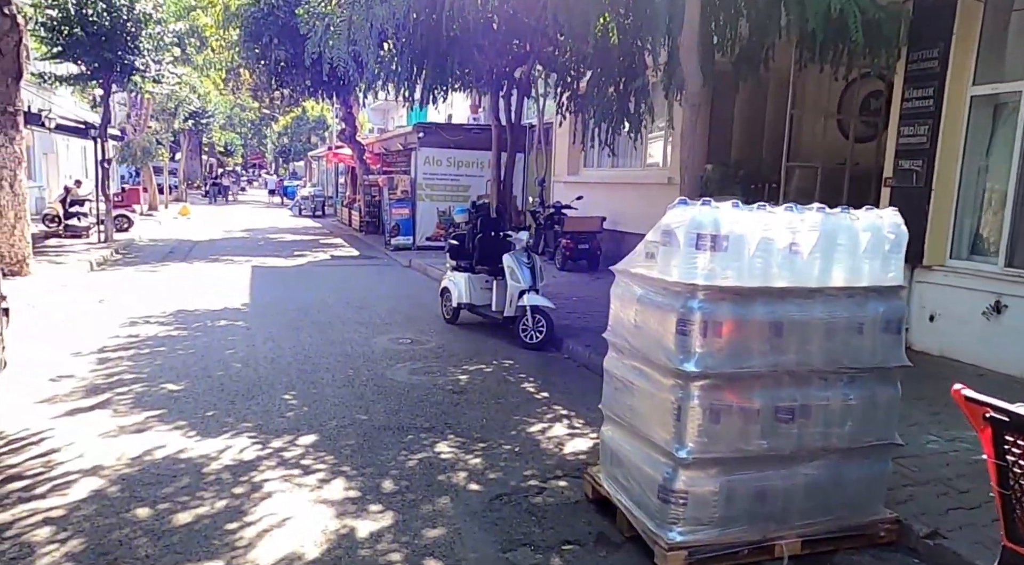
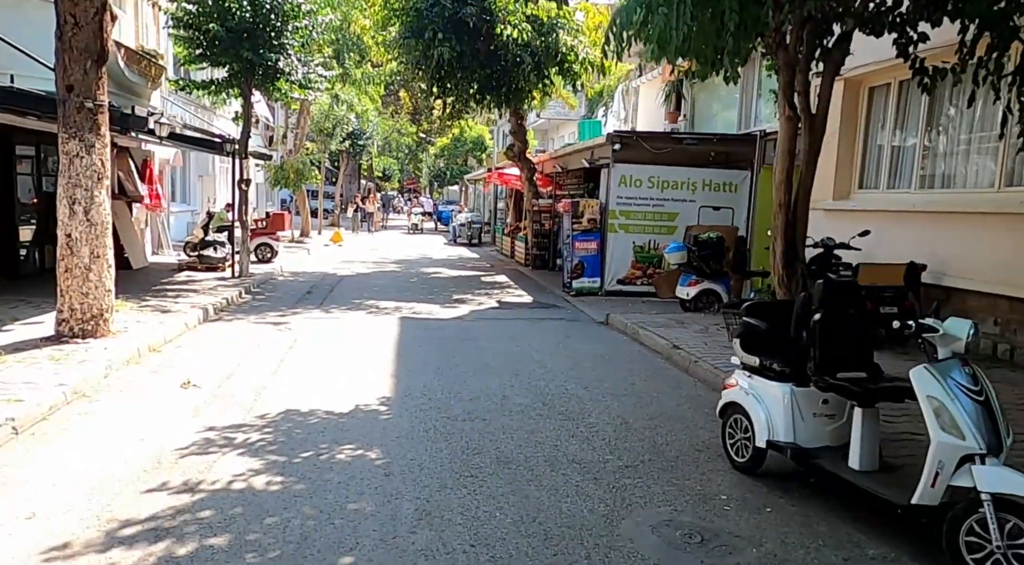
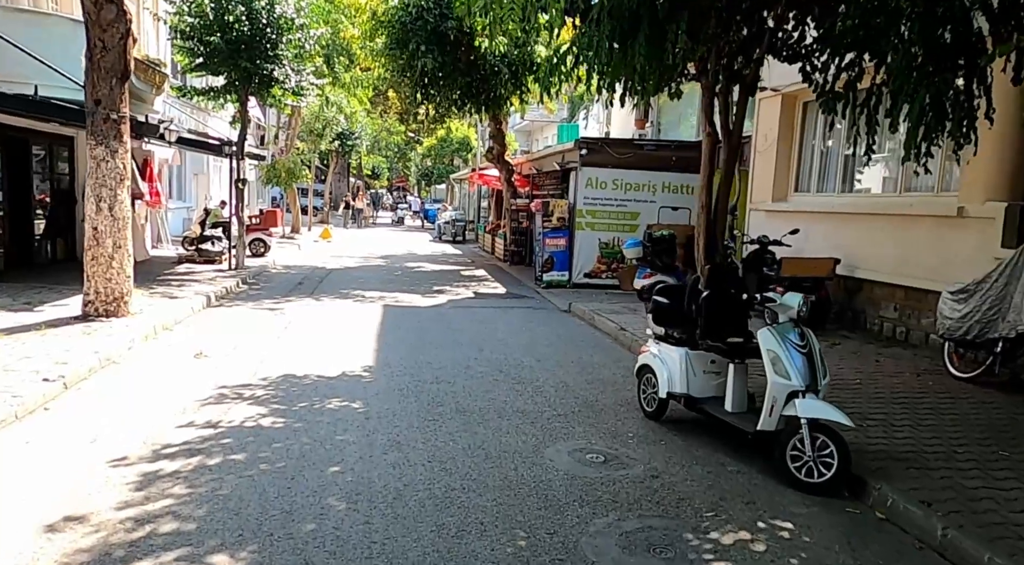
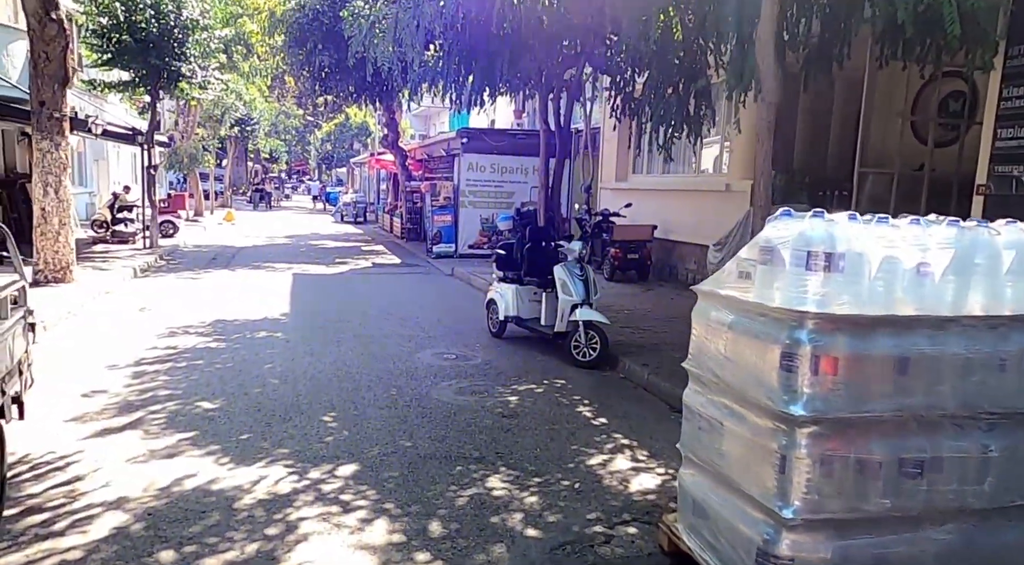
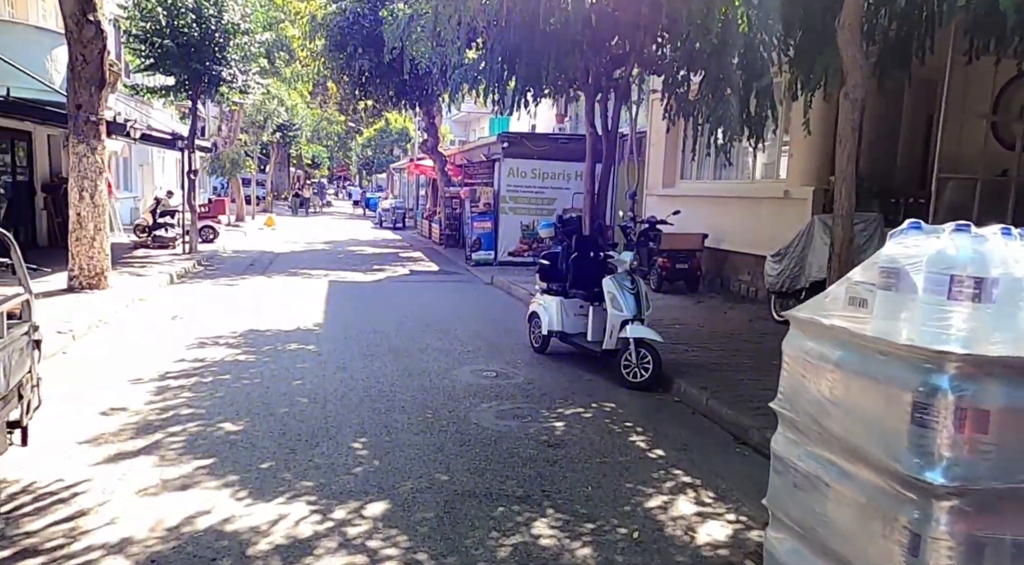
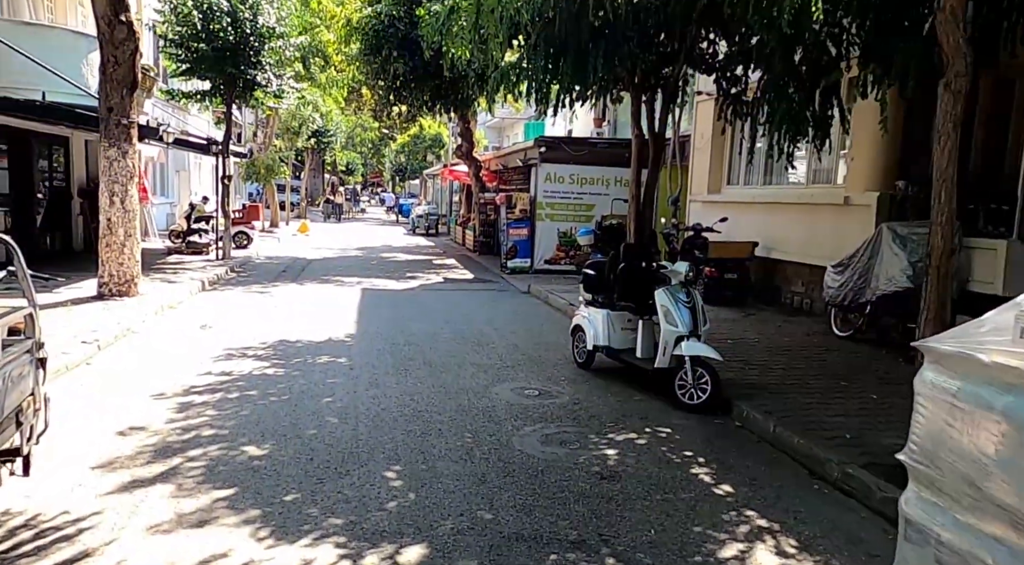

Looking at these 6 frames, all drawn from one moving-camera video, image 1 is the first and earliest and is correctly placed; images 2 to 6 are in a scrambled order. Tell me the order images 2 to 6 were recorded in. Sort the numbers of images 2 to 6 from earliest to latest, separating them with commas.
4, 5, 6, 3, 2
